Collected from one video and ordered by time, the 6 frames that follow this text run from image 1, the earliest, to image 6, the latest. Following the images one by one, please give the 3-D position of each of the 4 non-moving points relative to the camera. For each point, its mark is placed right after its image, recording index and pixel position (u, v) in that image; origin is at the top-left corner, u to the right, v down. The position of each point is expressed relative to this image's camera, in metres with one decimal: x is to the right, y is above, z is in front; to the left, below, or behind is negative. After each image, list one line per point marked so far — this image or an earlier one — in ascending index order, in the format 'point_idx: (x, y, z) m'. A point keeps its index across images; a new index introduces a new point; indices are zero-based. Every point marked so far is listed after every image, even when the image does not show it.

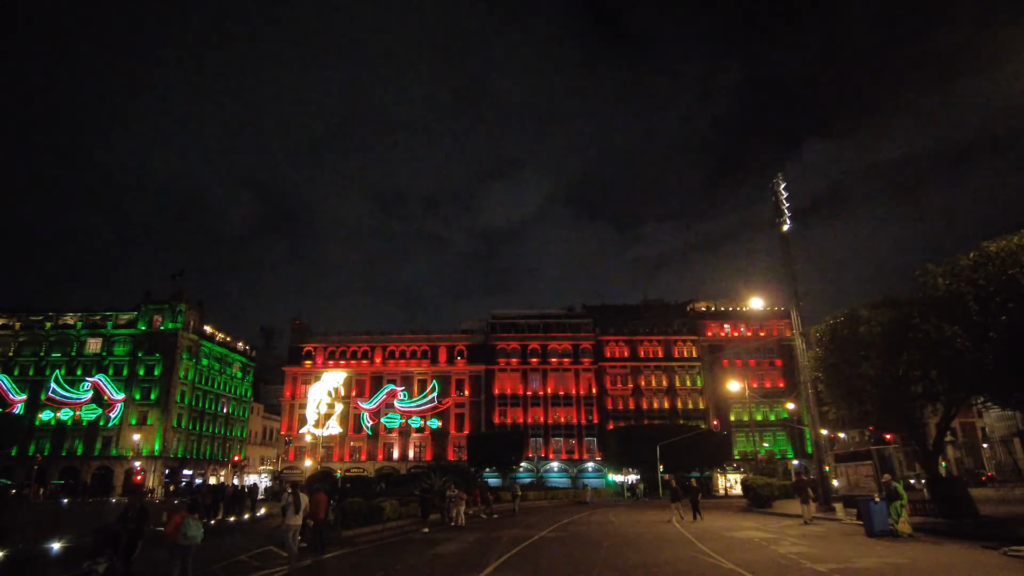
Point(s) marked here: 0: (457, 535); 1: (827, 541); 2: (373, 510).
0: (-1.6, -7.2, +18.7) m
1: (+7.2, -5.7, +14.4) m
2: (-4.3, -6.9, +19.9) m
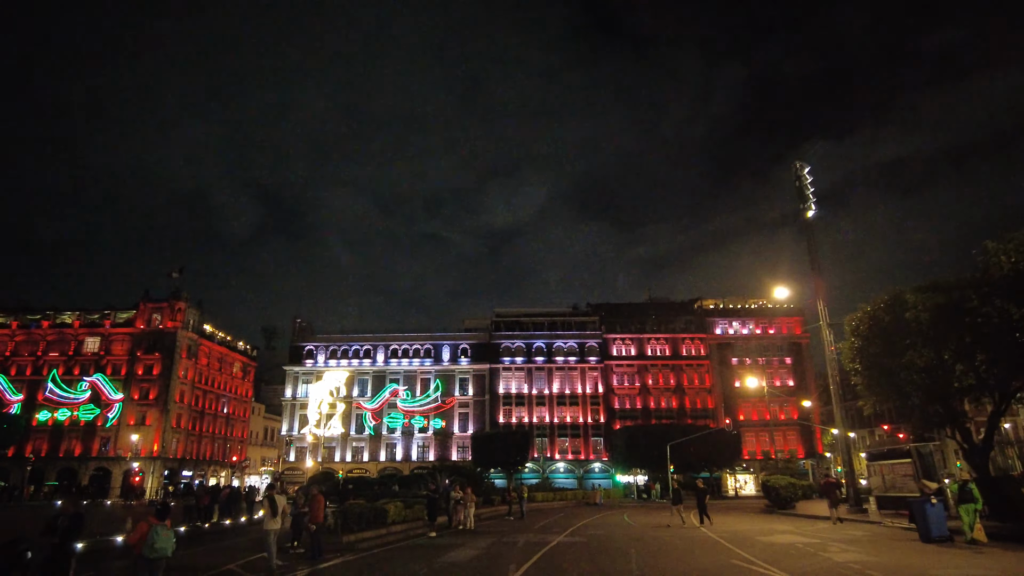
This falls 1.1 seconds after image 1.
0: (-1.3, -6.8, +17.3) m
1: (+7.5, -5.3, +13.0) m
2: (-3.9, -6.5, +18.6) m
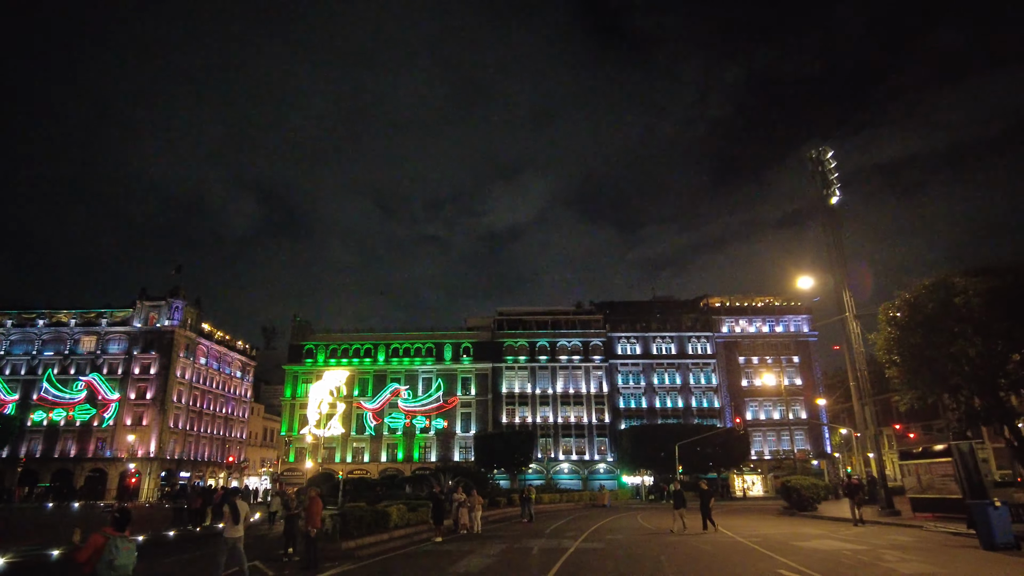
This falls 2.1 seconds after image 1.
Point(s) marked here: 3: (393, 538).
0: (-0.9, -6.4, +16.0) m
1: (+7.8, -4.9, +11.7) m
2: (-3.6, -6.1, +17.3) m
3: (-3.2, -6.8, +17.5) m
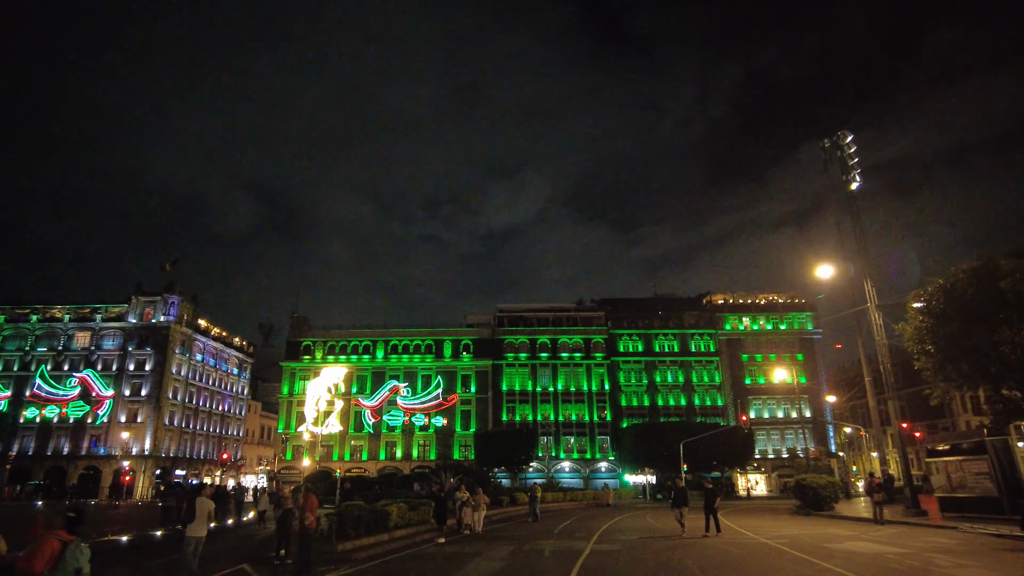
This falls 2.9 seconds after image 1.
0: (-0.7, -6.0, +15.0) m
1: (+8.1, -4.5, +10.7) m
2: (-3.4, -5.7, +16.2) m
3: (-3.0, -6.4, +16.5) m
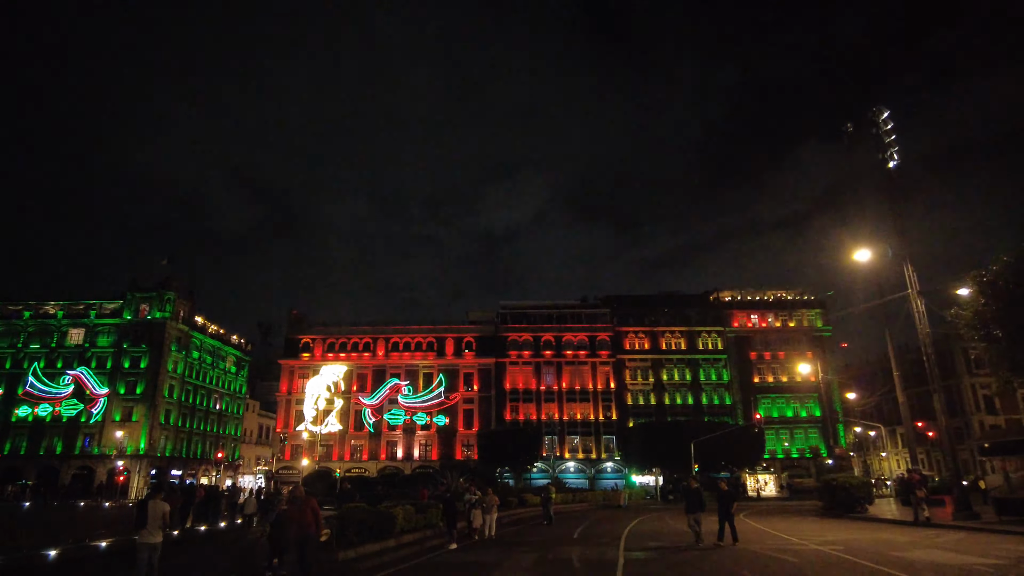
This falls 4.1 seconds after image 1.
0: (-0.3, -5.6, +13.4) m
1: (+8.5, -4.0, +9.1) m
2: (-3.0, -5.2, +14.7) m
3: (-2.6, -6.0, +14.9) m
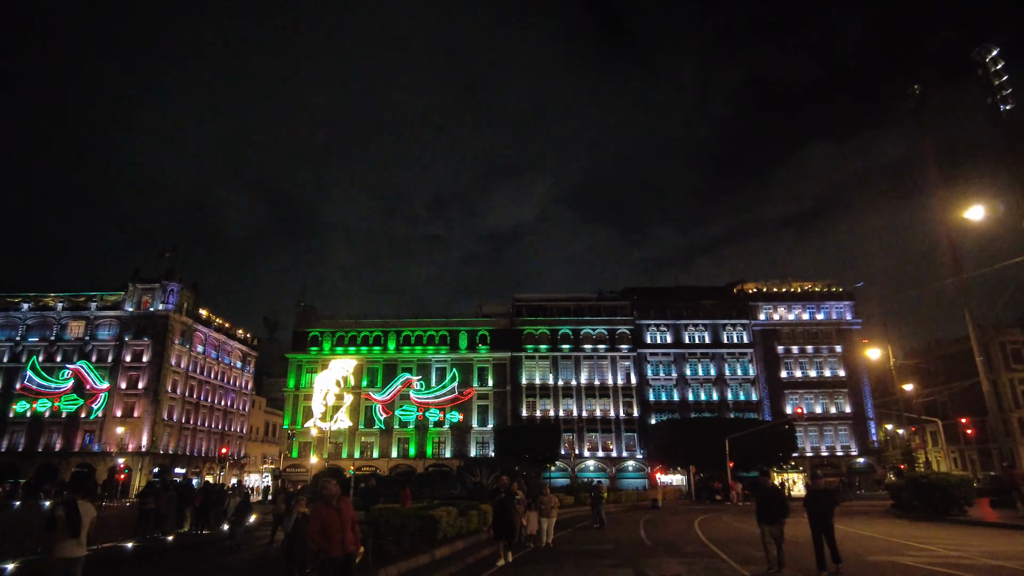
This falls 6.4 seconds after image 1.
0: (+1.0, -4.6, +10.4) m
1: (+9.8, -3.1, +6.1) m
2: (-1.6, -4.3, +11.7) m
3: (-1.2, -5.0, +12.0) m
